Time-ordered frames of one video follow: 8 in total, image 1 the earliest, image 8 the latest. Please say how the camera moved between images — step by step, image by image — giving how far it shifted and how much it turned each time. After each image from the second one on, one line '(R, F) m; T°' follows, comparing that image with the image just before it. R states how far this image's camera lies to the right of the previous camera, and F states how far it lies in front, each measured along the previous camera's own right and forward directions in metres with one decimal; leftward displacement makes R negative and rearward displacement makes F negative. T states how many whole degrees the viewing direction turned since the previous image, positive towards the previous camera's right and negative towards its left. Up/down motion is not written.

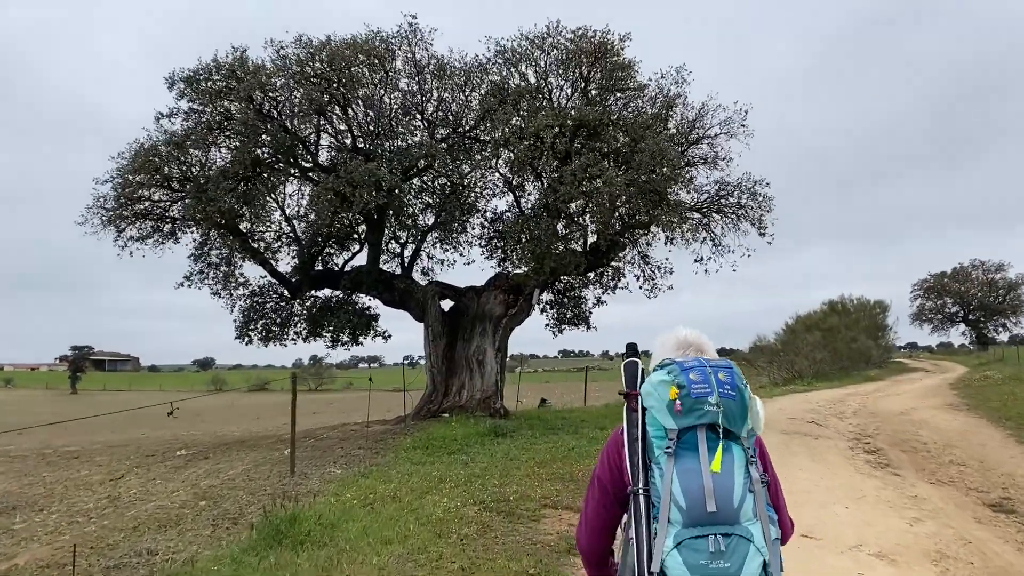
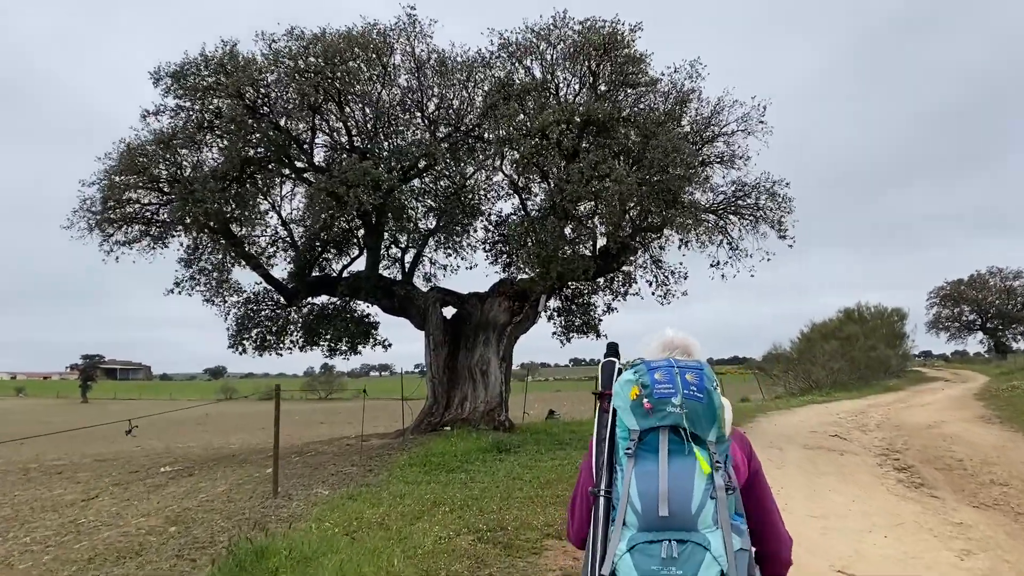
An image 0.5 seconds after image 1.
(+0.1, +0.8) m; -1°
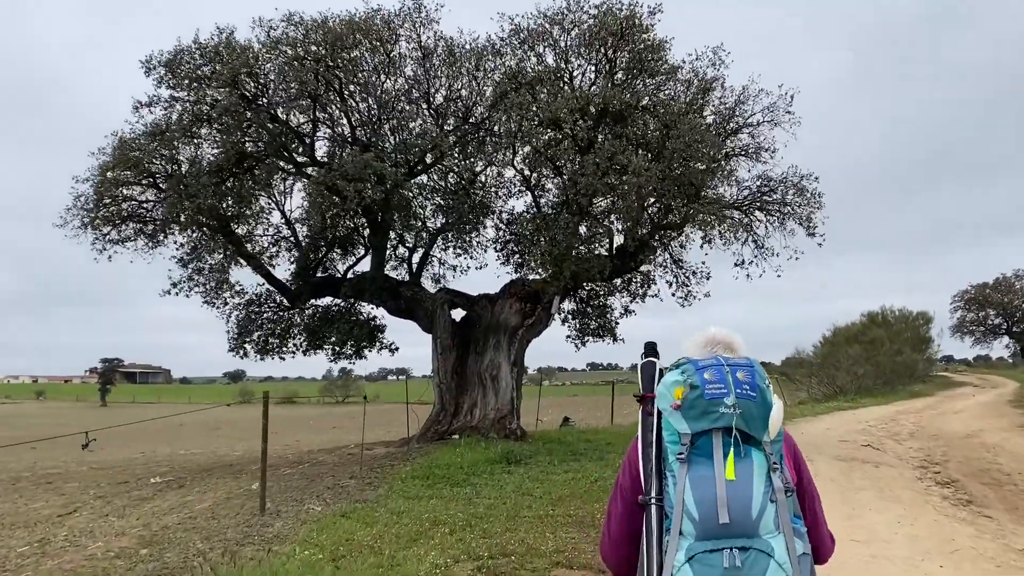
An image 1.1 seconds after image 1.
(+0.1, +0.8) m; -1°
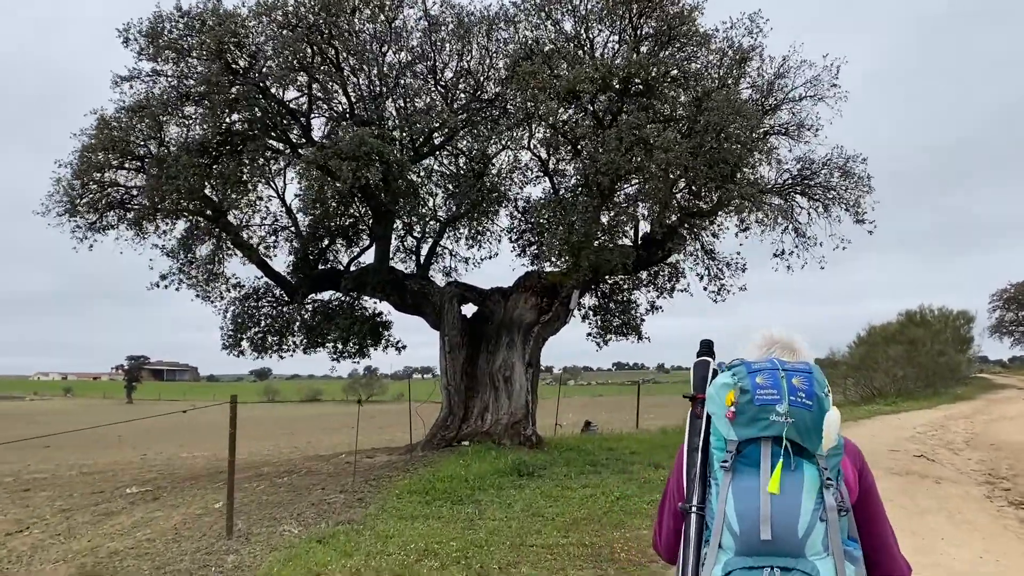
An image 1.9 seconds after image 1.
(+0.2, +1.3) m; -2°
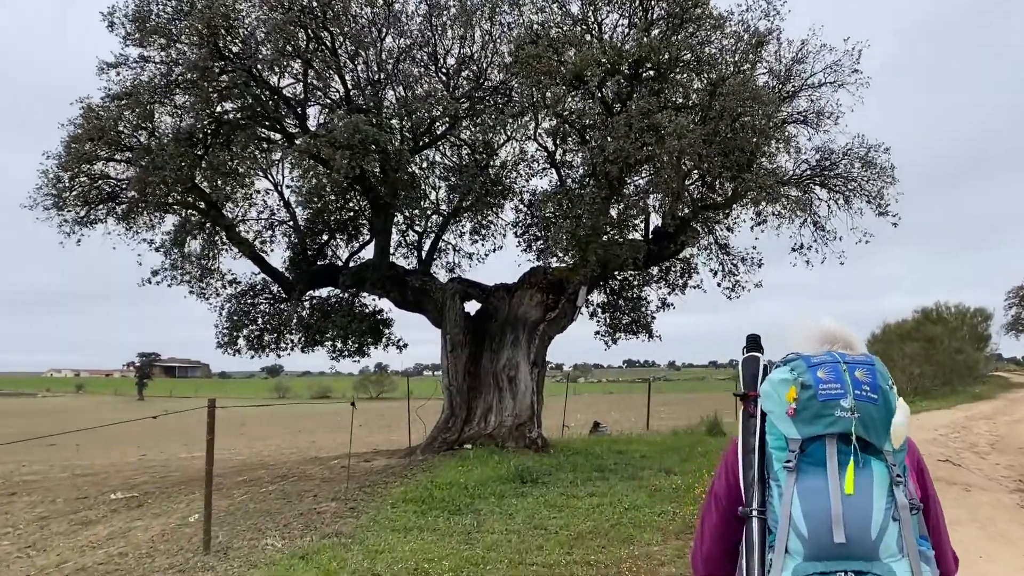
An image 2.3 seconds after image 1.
(+0.1, +0.6) m; -1°
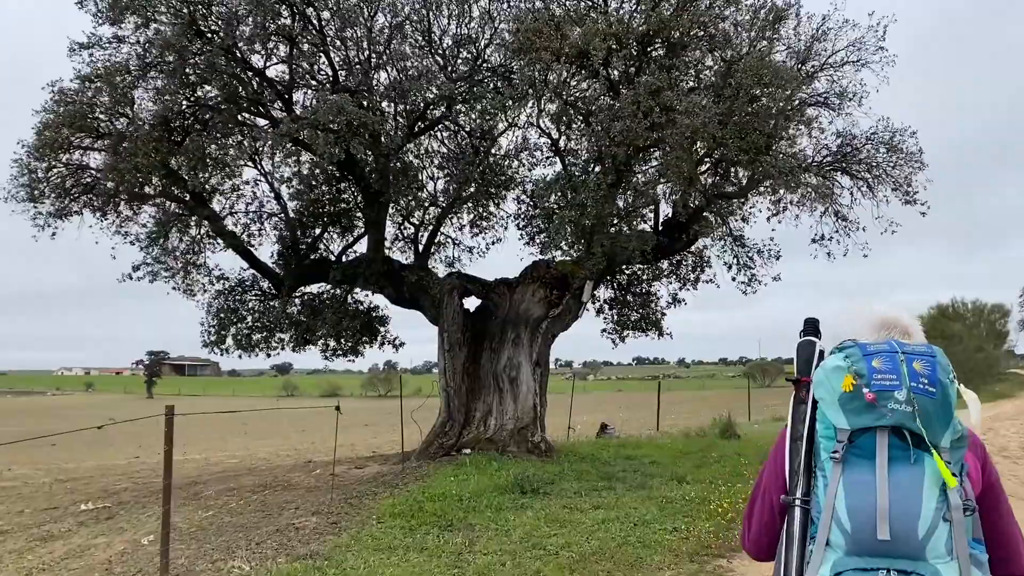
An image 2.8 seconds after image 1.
(+0.1, +0.8) m; -1°
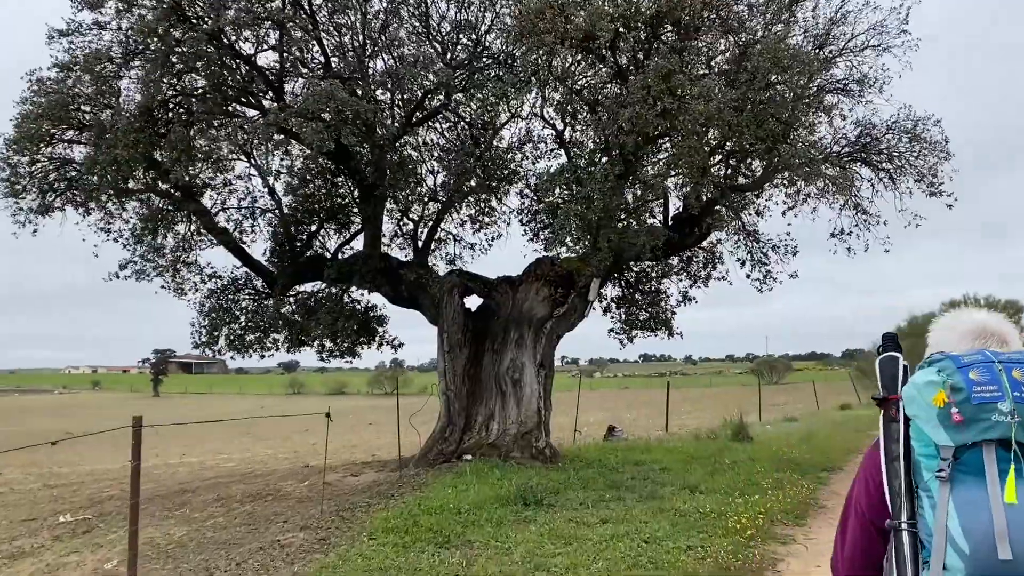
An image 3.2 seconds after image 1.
(0.0, +0.6) m; 0°
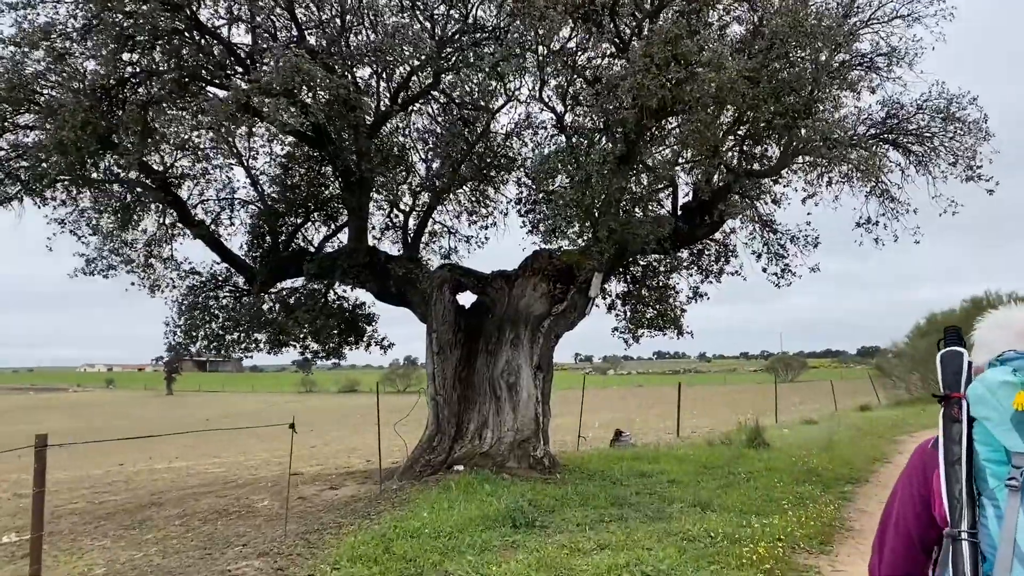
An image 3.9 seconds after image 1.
(+0.2, +1.0) m; -1°
